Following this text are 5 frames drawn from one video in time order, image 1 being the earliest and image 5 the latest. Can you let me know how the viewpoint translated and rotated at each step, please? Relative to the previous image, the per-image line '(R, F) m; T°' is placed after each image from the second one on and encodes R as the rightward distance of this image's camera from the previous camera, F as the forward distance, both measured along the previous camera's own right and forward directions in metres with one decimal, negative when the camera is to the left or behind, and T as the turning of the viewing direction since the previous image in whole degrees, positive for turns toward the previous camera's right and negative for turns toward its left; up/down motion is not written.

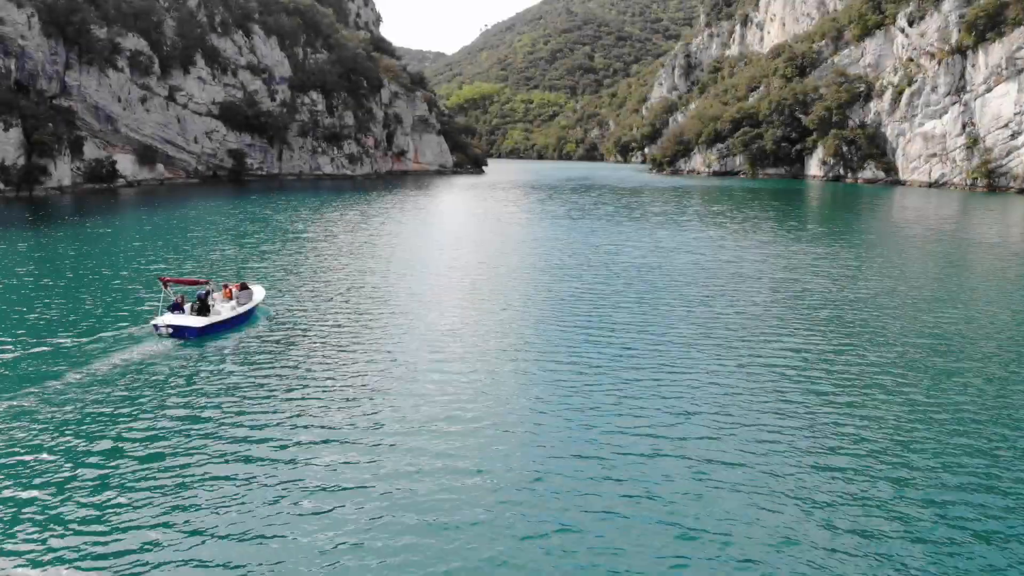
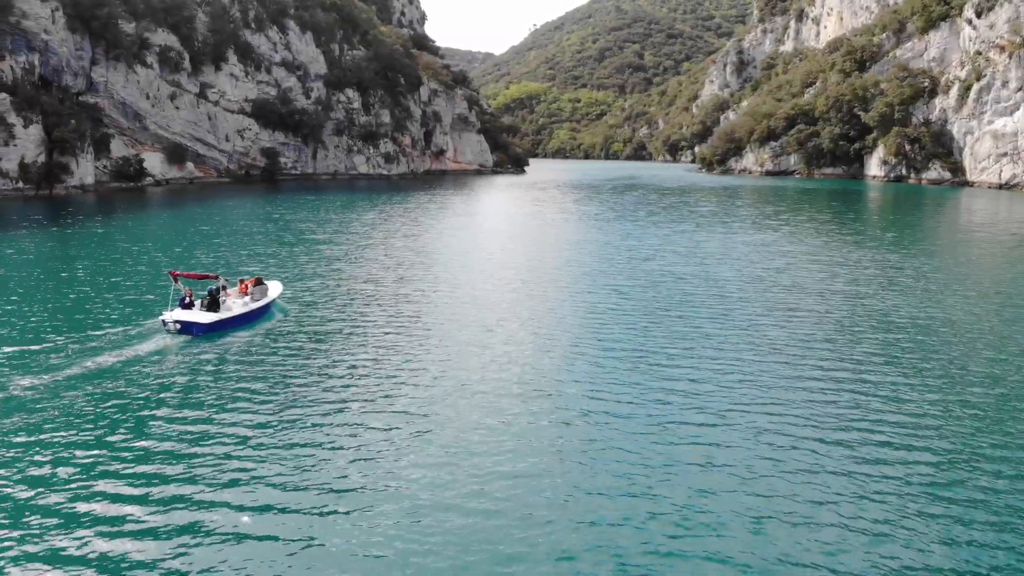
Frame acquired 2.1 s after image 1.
(+0.7, +2.8) m; -4°
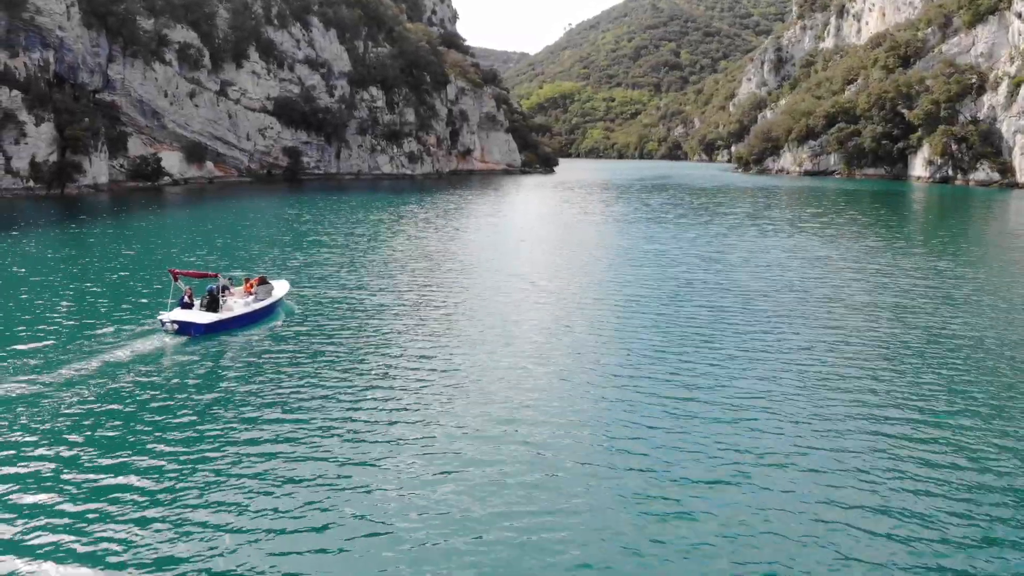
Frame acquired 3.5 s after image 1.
(+0.7, +1.9) m; -3°
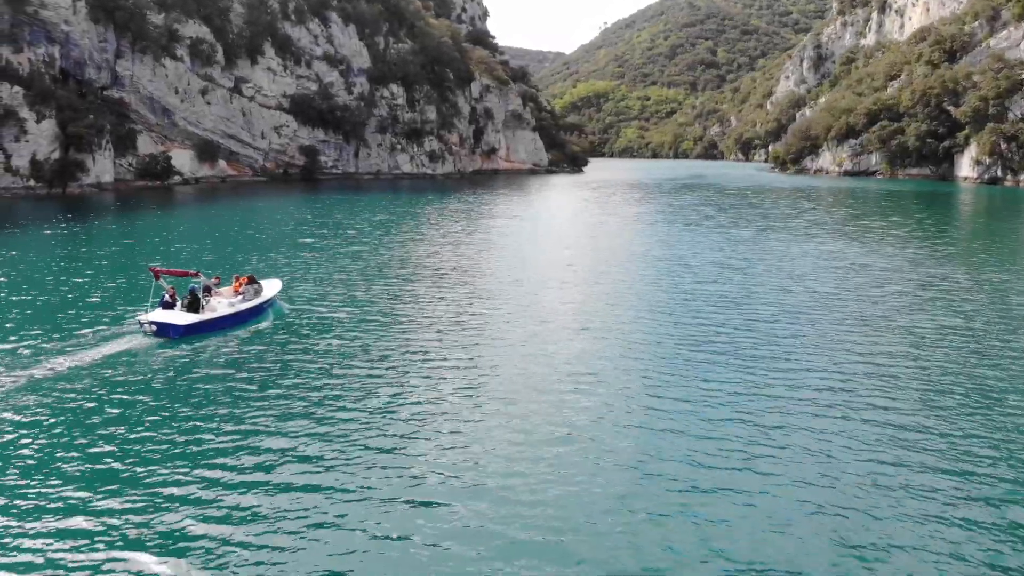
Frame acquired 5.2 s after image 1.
(+1.0, +2.3) m; -3°
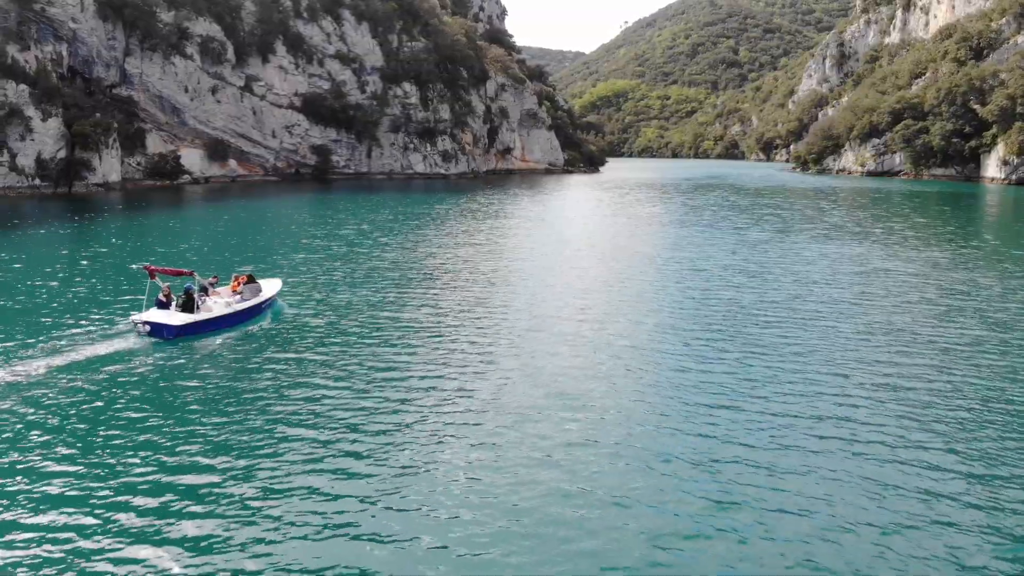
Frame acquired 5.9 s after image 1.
(+0.5, +0.9) m; -1°
